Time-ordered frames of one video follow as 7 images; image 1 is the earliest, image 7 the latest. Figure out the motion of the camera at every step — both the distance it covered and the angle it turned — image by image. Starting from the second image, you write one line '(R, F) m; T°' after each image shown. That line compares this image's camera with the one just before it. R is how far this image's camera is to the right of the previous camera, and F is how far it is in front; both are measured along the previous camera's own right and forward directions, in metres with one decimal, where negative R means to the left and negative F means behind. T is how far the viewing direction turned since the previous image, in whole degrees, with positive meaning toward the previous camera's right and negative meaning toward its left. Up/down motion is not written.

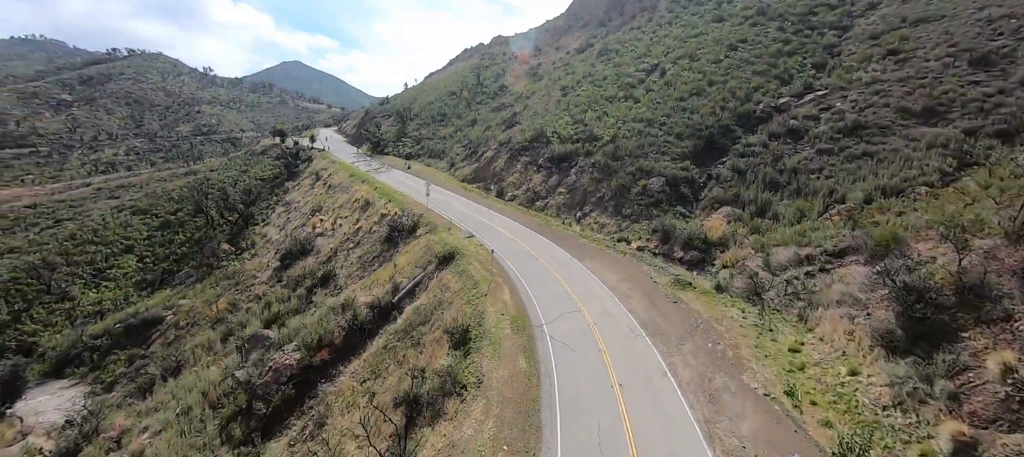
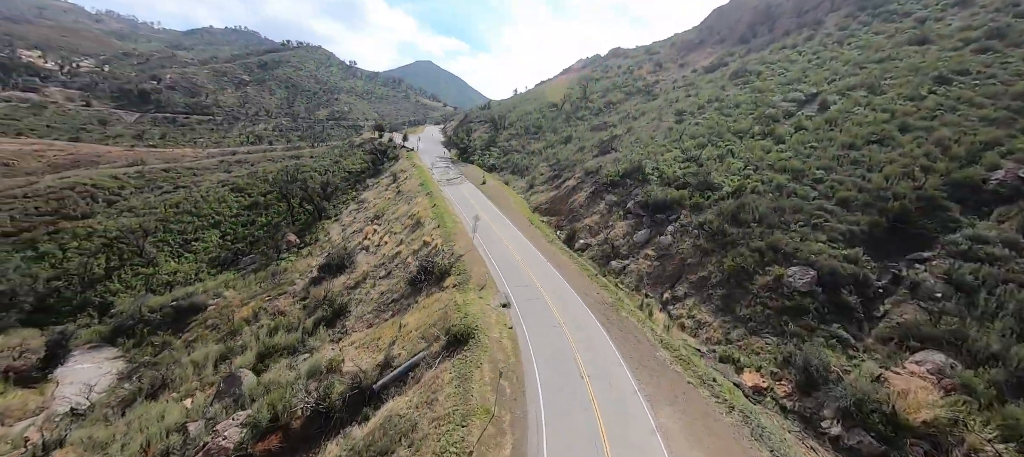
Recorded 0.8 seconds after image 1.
(+1.2, +6.2) m; -13°
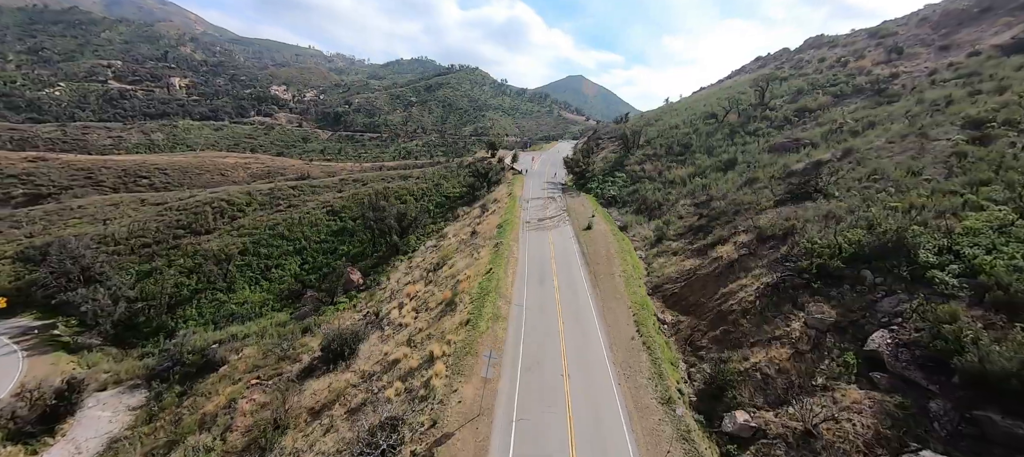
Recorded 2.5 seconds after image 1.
(+1.8, +11.9) m; -20°
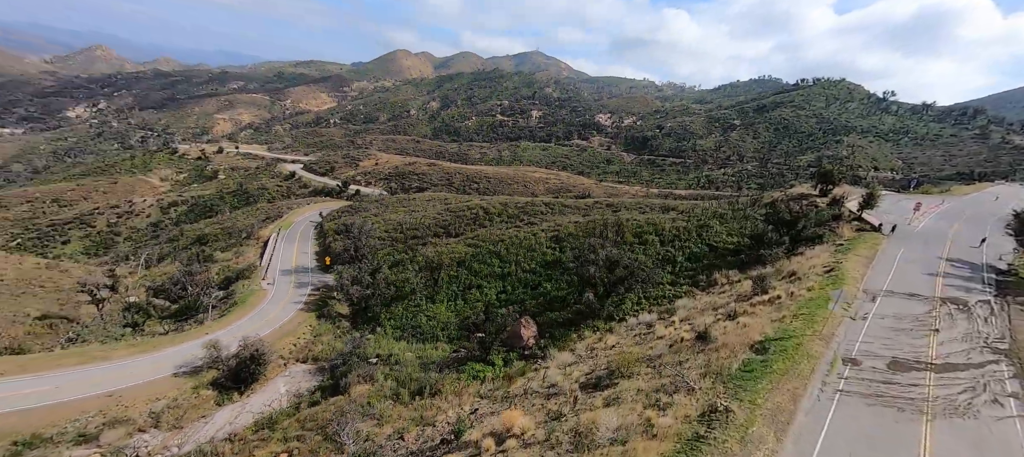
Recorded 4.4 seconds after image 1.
(+1.0, +13.4) m; -42°
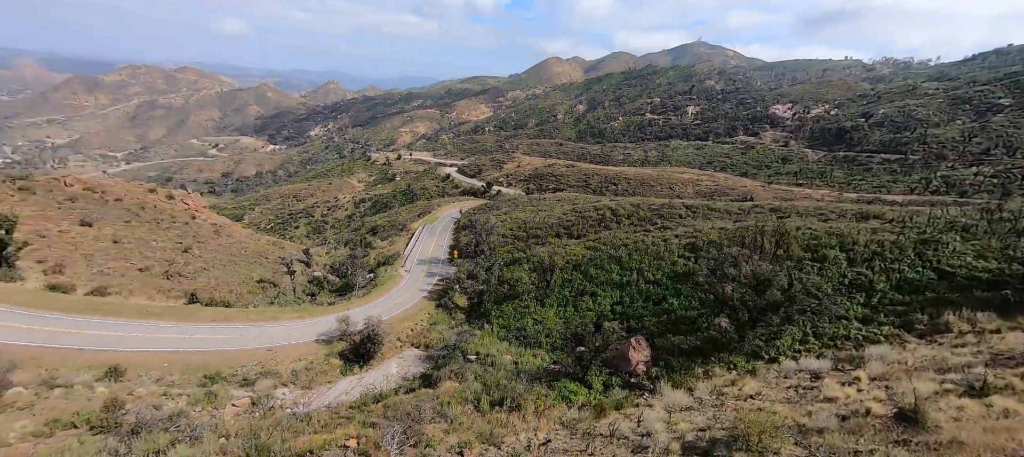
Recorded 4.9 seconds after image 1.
(+1.8, +3.1) m; -21°
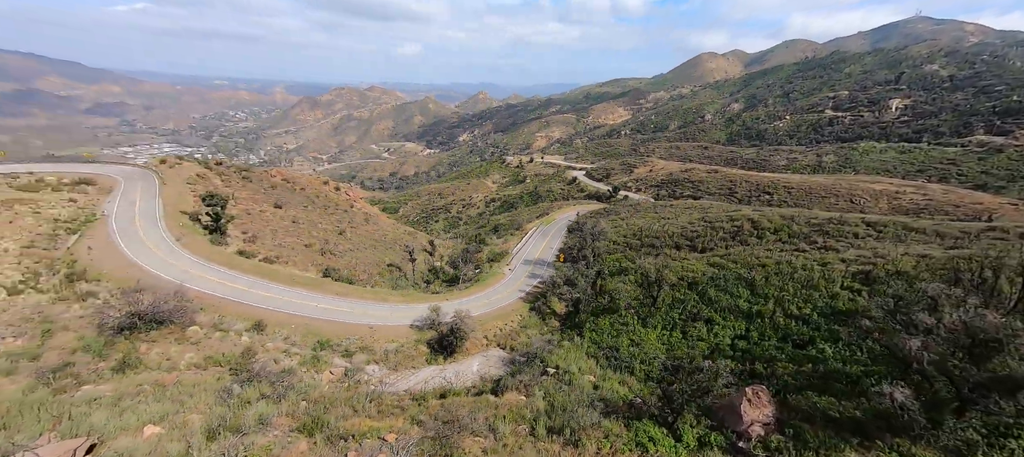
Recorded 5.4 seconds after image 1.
(+2.2, +2.8) m; -20°
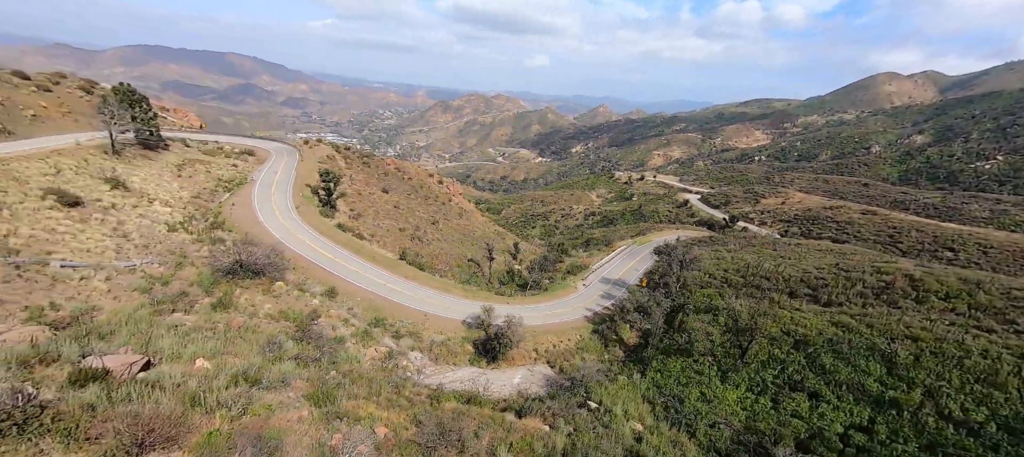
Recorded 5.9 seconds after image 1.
(+2.3, +2.4) m; -15°
